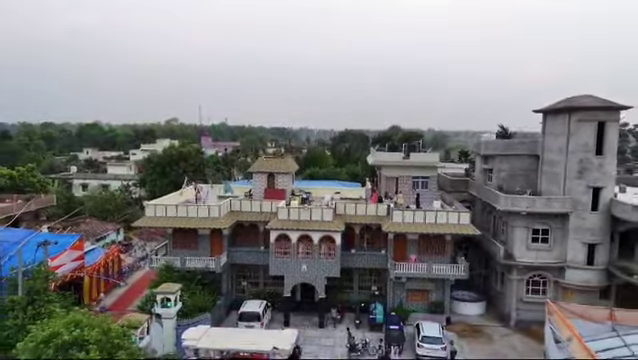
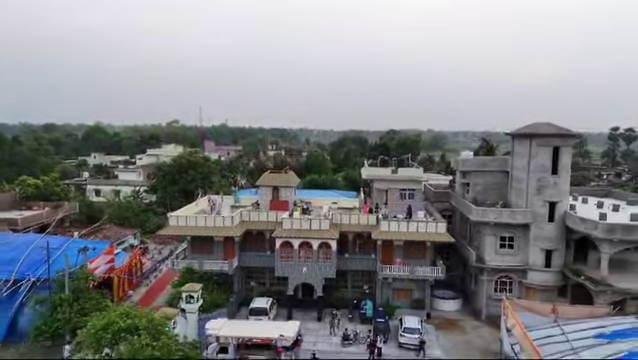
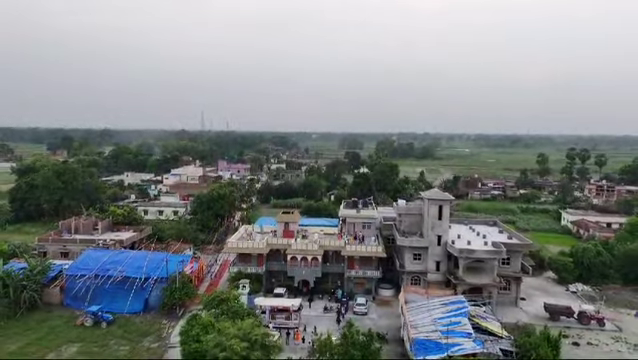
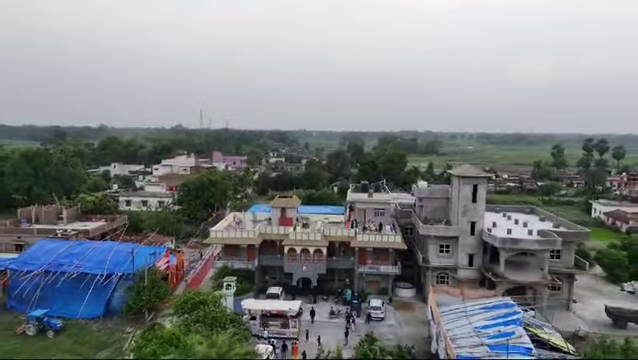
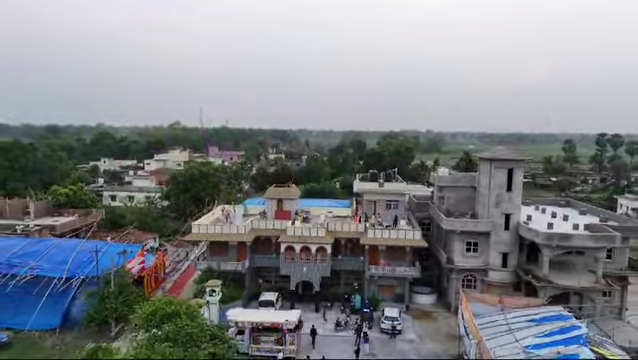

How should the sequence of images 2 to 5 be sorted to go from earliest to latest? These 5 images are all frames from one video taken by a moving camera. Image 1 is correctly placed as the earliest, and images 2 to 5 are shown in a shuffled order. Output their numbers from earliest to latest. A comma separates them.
2, 5, 4, 3
